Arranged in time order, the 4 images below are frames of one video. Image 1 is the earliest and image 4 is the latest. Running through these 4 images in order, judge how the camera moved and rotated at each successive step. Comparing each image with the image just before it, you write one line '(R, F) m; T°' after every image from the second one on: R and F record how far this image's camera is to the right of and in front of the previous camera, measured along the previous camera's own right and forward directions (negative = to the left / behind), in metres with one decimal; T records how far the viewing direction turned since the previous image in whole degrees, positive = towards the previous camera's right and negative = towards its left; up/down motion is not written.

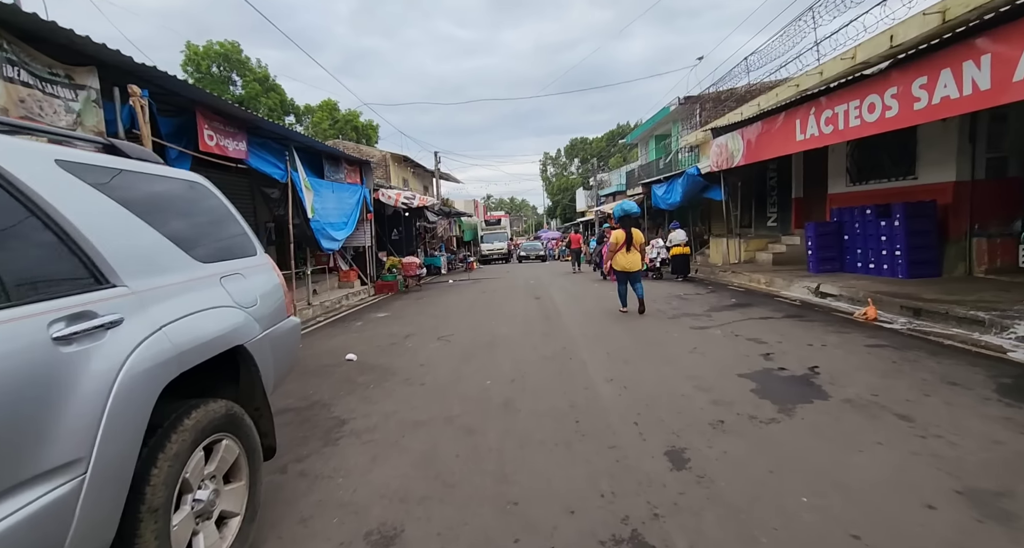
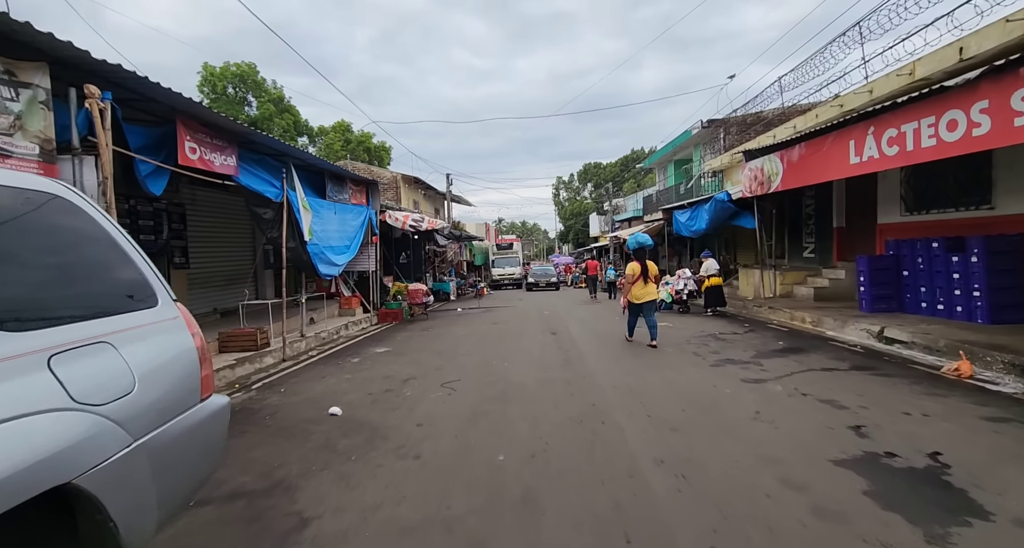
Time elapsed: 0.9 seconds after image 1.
(-0.1, +1.0) m; -1°
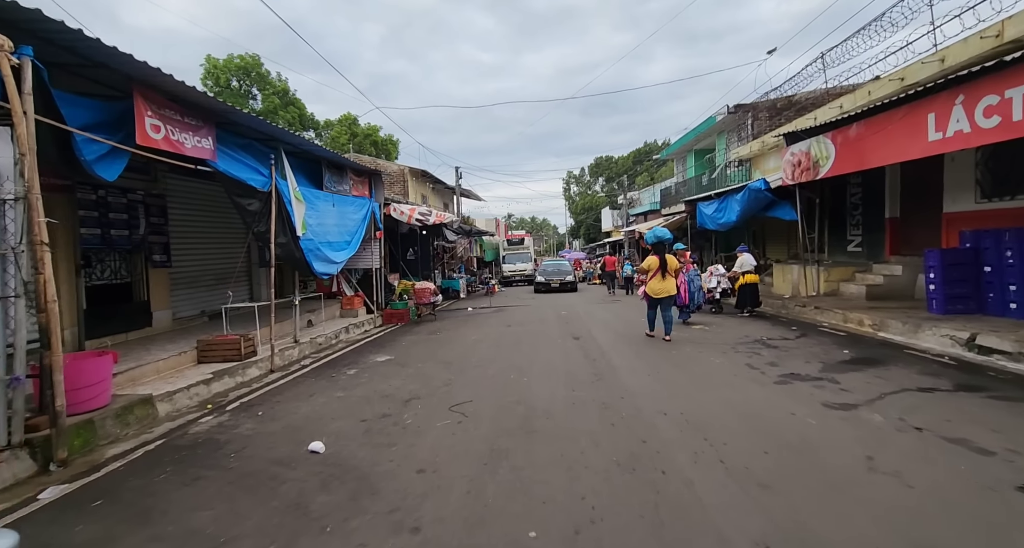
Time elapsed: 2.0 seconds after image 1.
(-0.2, +1.1) m; -1°
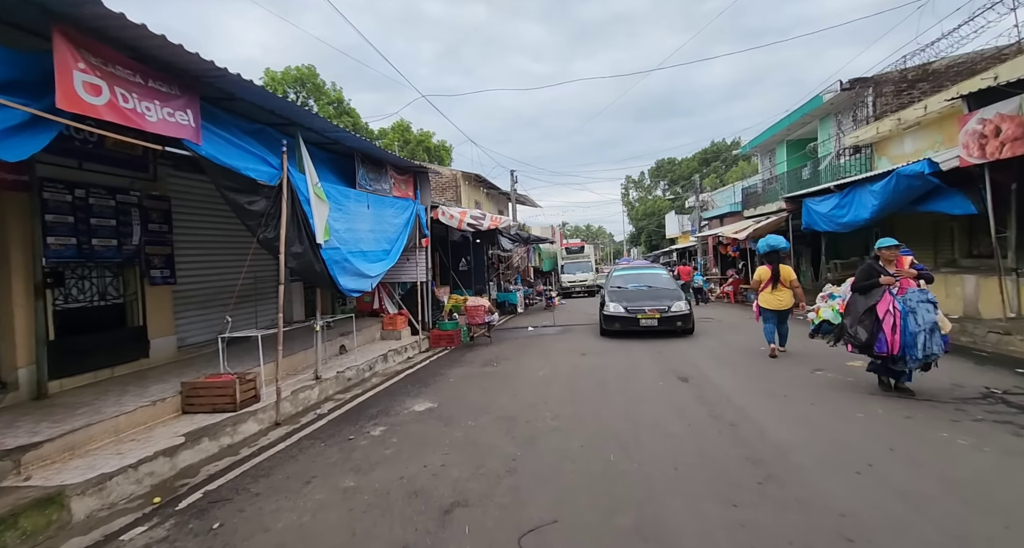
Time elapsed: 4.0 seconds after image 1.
(-0.4, +2.1) m; -7°
